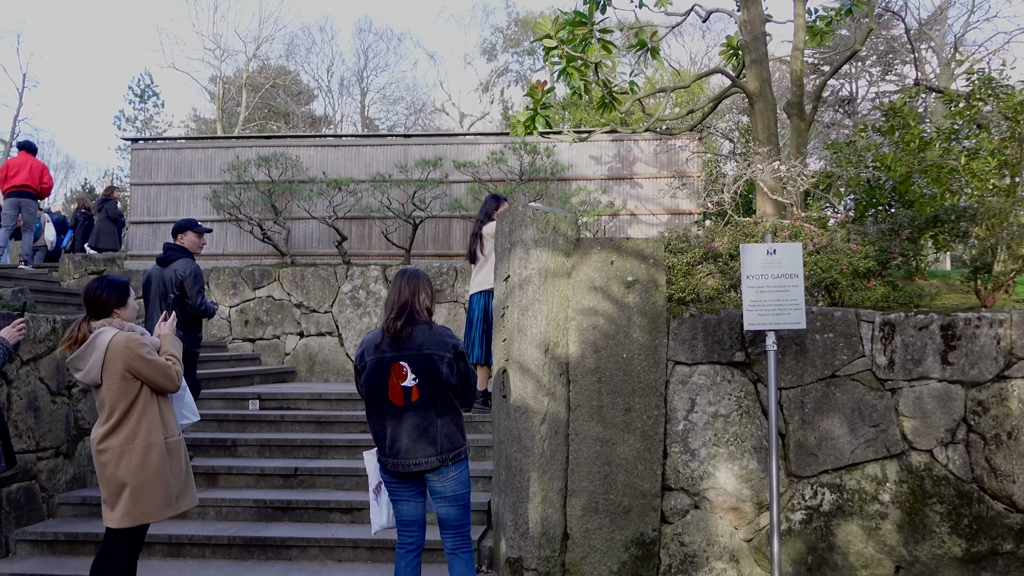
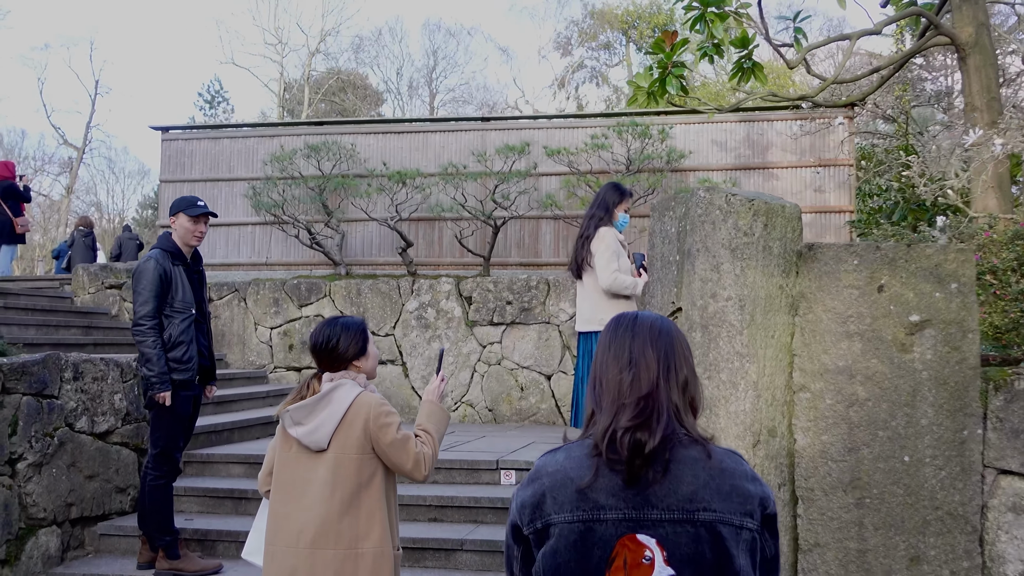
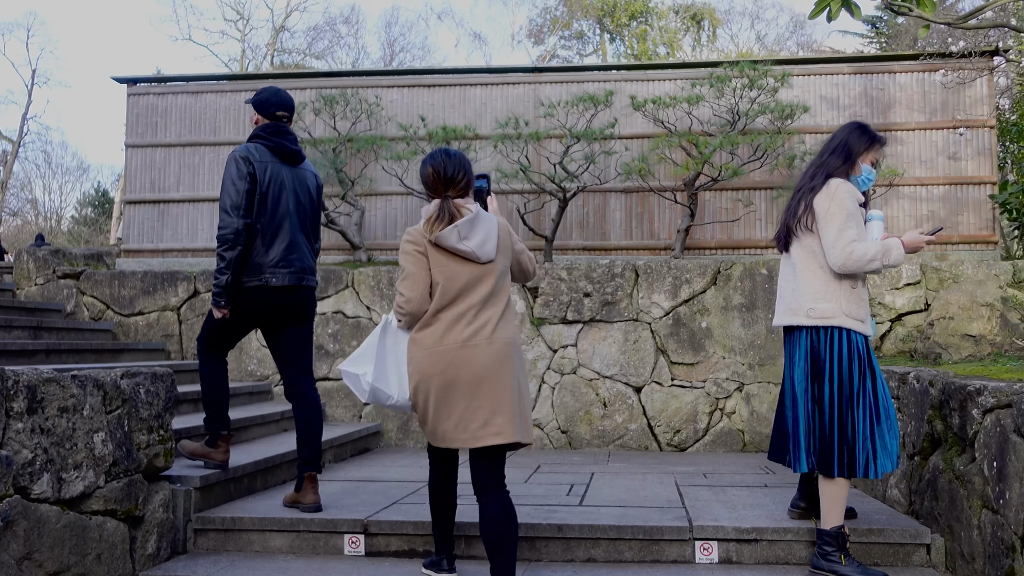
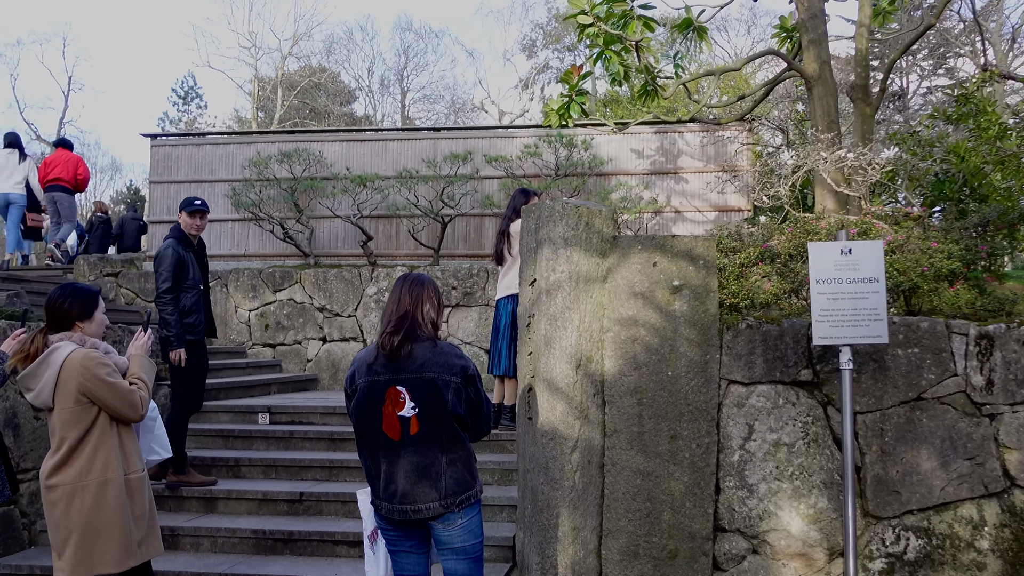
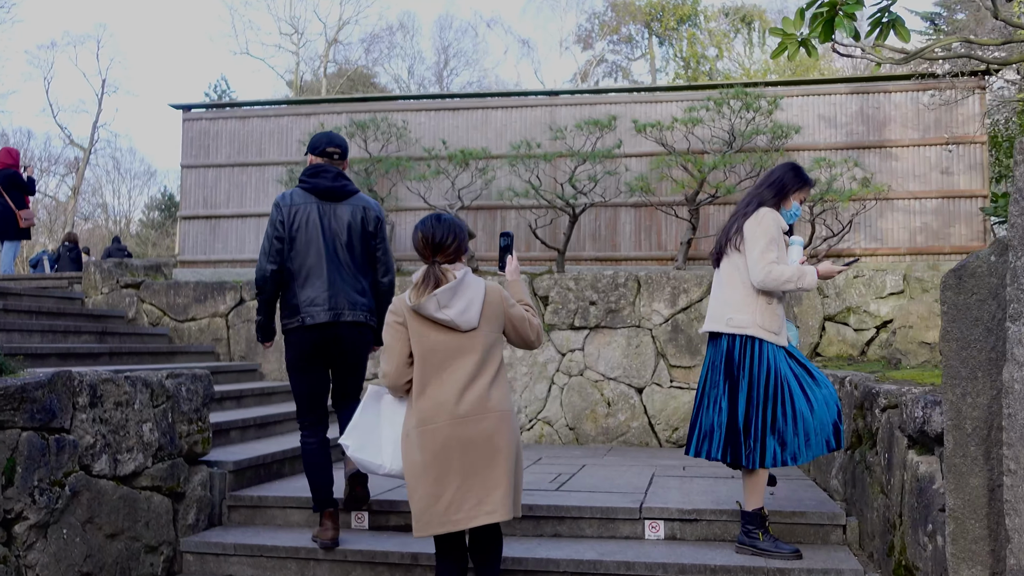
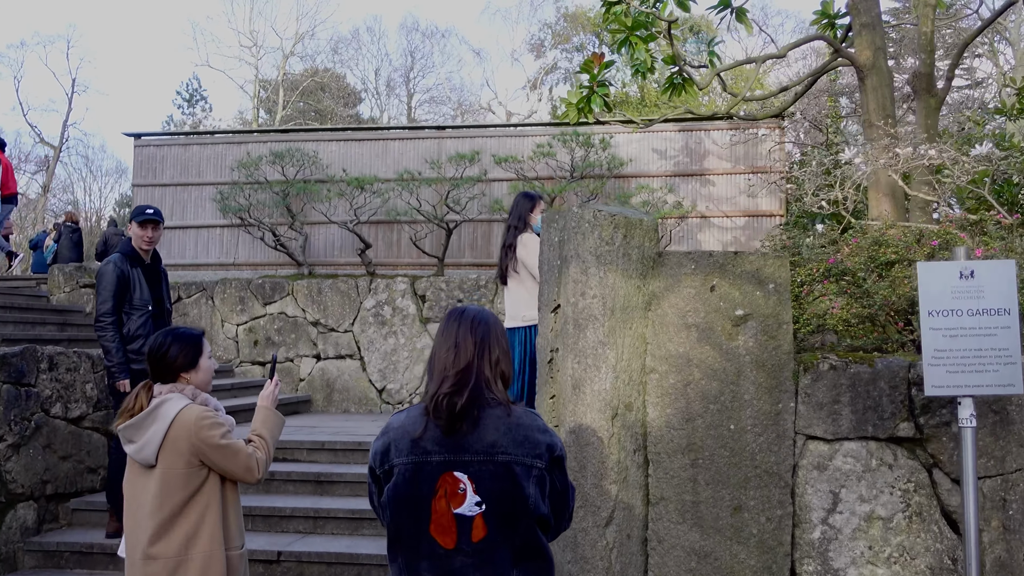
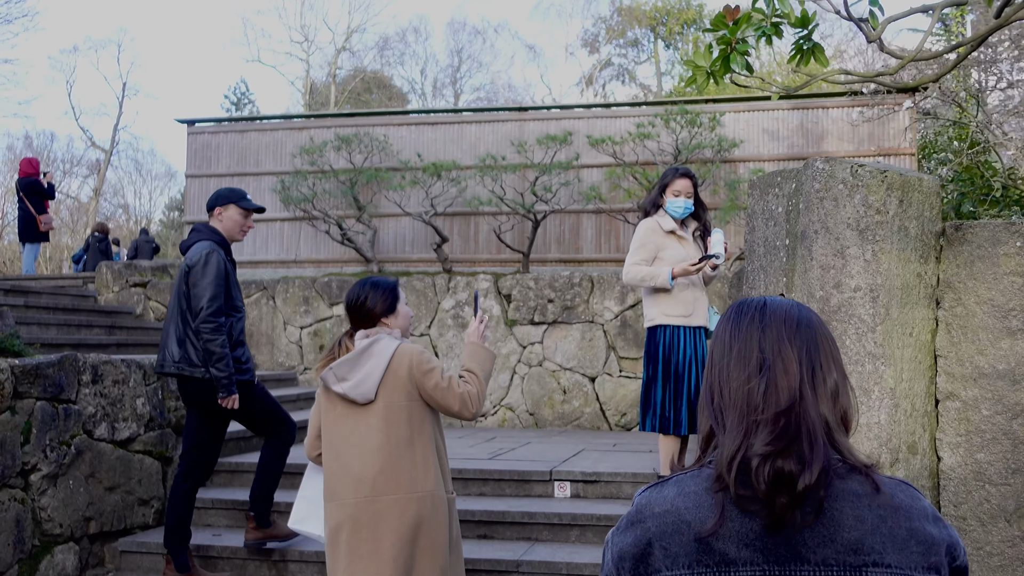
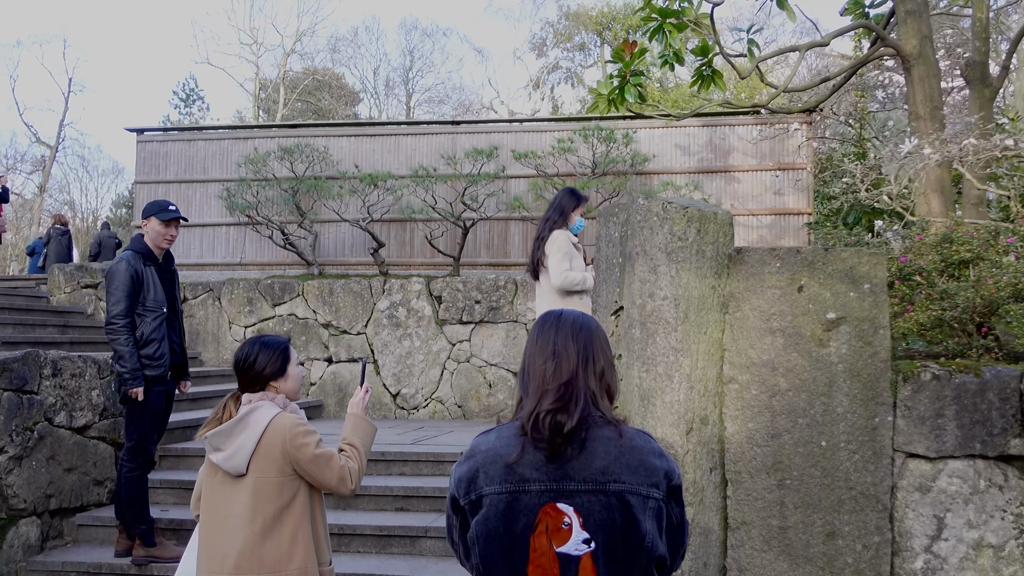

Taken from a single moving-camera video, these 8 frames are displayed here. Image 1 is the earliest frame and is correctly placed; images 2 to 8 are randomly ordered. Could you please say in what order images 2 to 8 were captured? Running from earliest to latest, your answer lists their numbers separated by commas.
4, 6, 8, 2, 7, 5, 3
